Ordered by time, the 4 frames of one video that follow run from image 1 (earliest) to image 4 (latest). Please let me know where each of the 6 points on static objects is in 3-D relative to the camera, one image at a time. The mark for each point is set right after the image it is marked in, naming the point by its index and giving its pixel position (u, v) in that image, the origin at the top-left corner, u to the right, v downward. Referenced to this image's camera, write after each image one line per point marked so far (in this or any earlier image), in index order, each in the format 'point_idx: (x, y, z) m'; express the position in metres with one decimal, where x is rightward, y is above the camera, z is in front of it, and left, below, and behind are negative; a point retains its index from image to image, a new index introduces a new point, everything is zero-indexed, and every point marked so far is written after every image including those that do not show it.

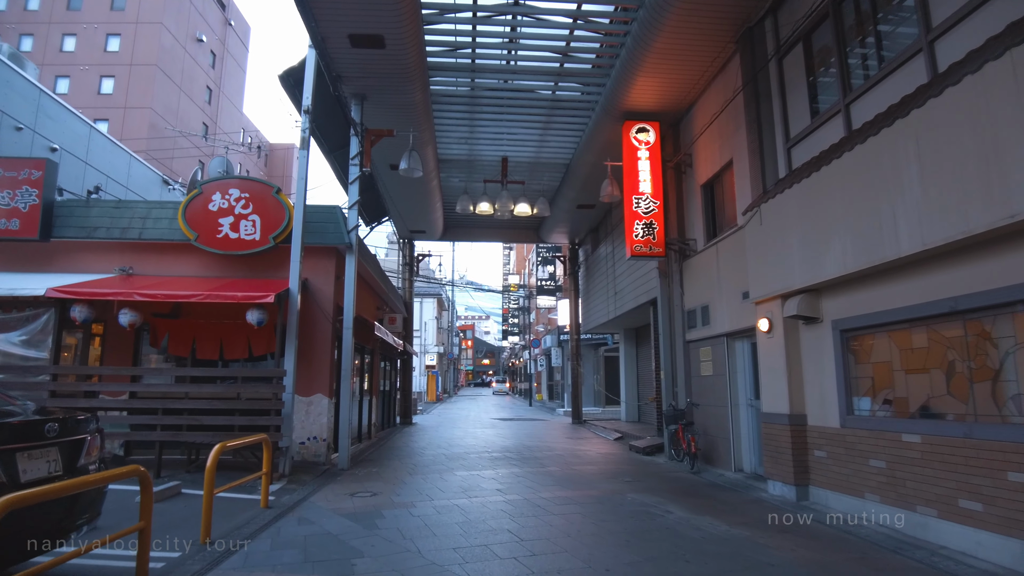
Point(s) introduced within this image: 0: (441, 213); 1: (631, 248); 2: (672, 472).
0: (-2.1, +2.2, +18.6) m
1: (+2.1, +0.7, +11.0) m
2: (+2.5, -2.9, +10.0) m
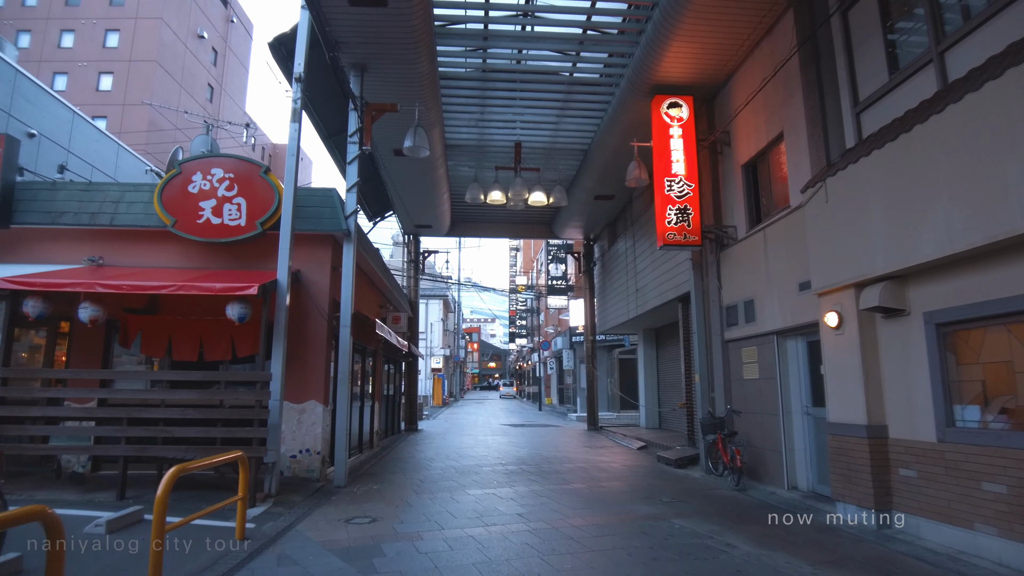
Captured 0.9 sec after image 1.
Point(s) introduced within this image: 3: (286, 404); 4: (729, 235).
0: (-1.7, +2.3, +17.4) m
1: (+2.3, +0.8, +9.8) m
2: (+2.8, -2.8, +8.8) m
3: (-3.1, -1.6, +8.7) m
4: (+3.4, +0.8, +10.0) m
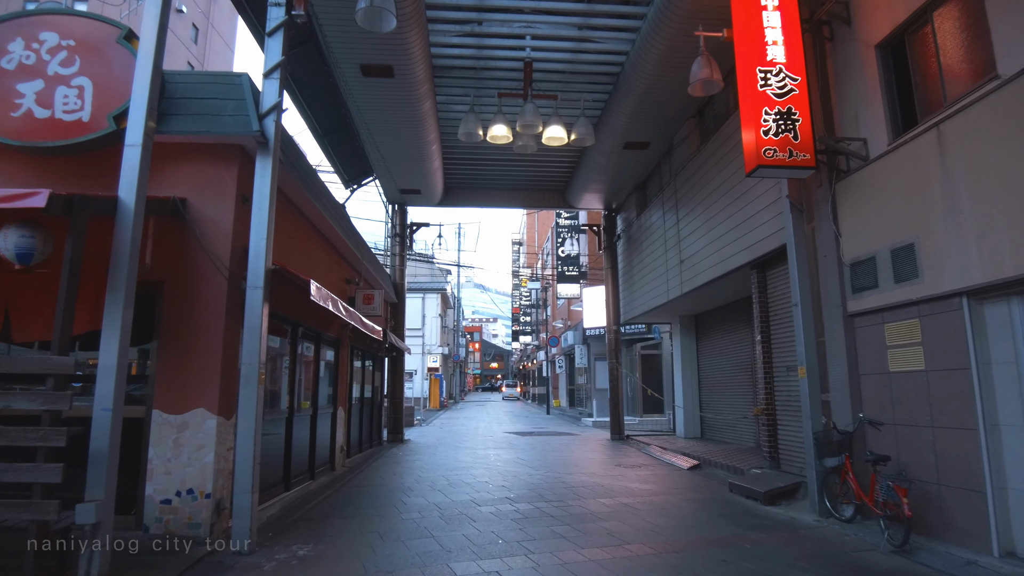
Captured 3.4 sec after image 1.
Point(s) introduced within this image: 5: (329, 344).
0: (-1.6, +2.8, +14.0) m
1: (+2.4, +1.3, +6.4) m
2: (+2.9, -2.2, +5.3) m
3: (-2.9, -1.0, +5.3) m
4: (+3.5, +1.4, +6.5) m
5: (-2.8, -0.8, +9.9) m
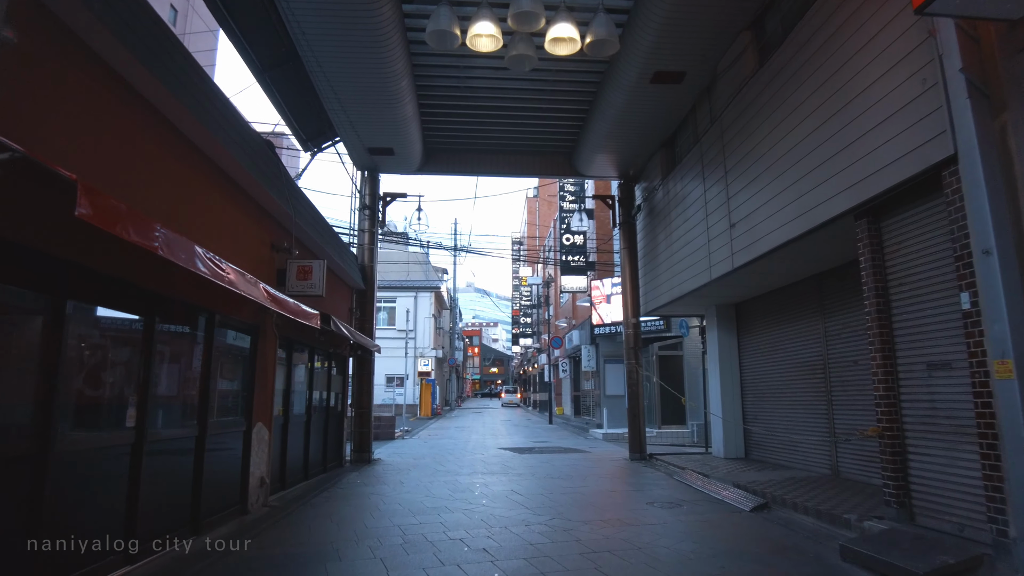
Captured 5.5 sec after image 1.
0: (-1.7, +3.2, +11.1) m
1: (+2.3, +1.8, +3.5) m
2: (+2.8, -1.8, +2.4) m
3: (-3.1, -0.6, +2.4) m
4: (+3.4, +1.8, +3.6) m
5: (-2.9, -0.5, +6.9) m
